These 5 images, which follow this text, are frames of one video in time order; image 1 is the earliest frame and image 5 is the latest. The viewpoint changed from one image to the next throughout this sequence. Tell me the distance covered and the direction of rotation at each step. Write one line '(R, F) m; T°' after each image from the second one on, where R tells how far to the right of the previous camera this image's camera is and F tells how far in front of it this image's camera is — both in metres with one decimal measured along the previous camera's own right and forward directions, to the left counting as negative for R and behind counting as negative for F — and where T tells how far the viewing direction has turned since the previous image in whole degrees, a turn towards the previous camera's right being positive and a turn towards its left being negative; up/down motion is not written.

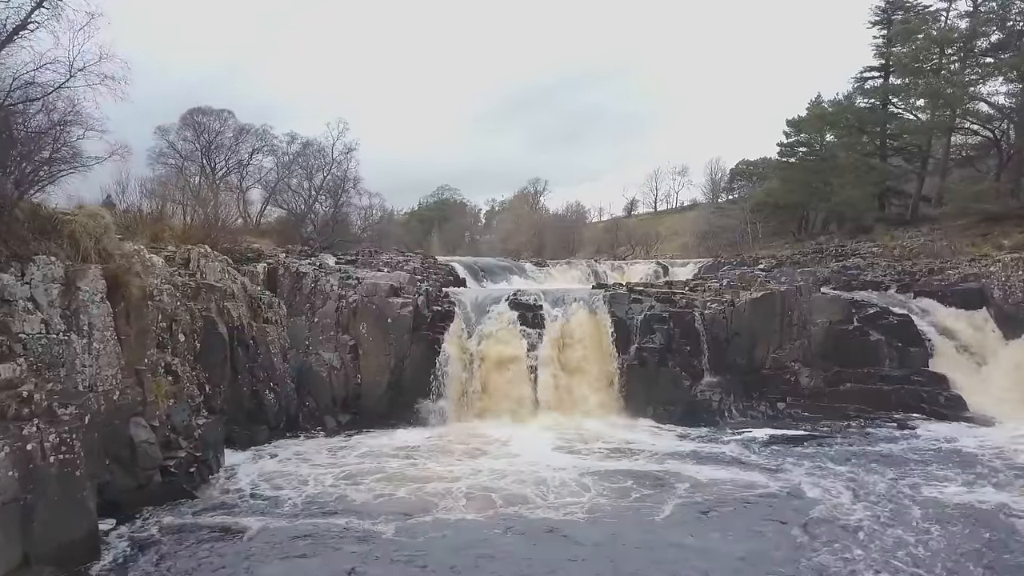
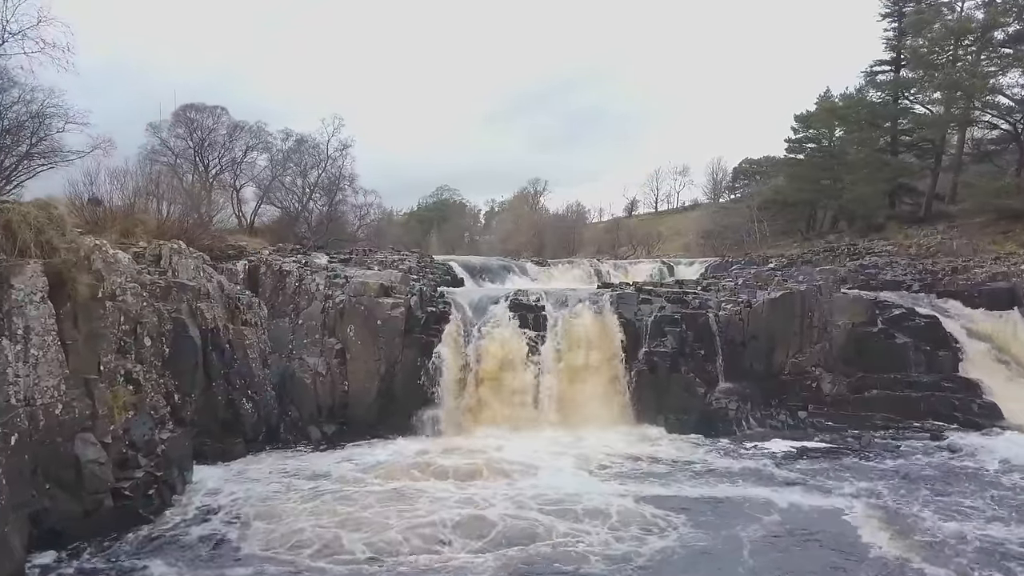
(0.0, +1.1) m; 0°
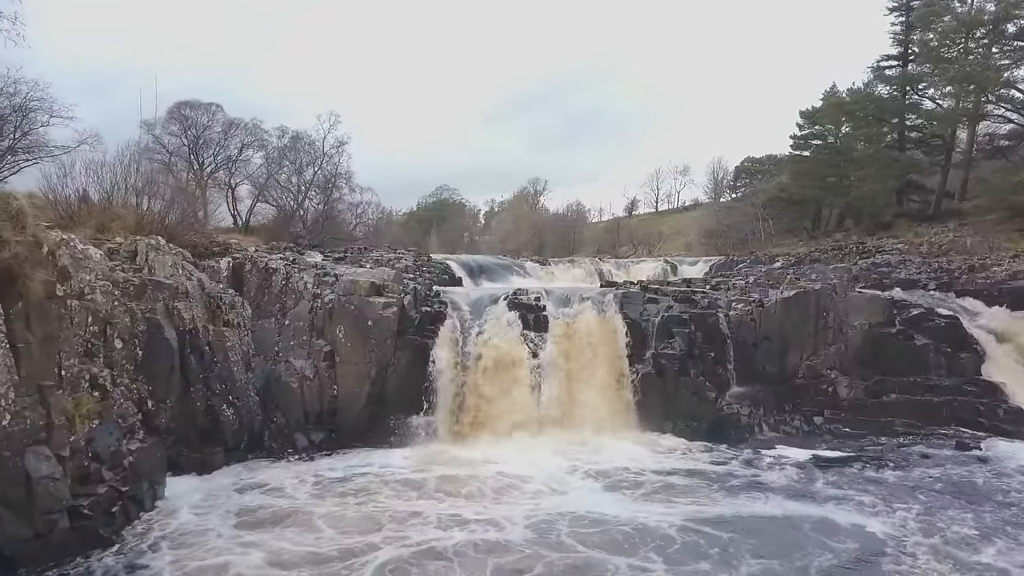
(0.0, +0.8) m; 0°
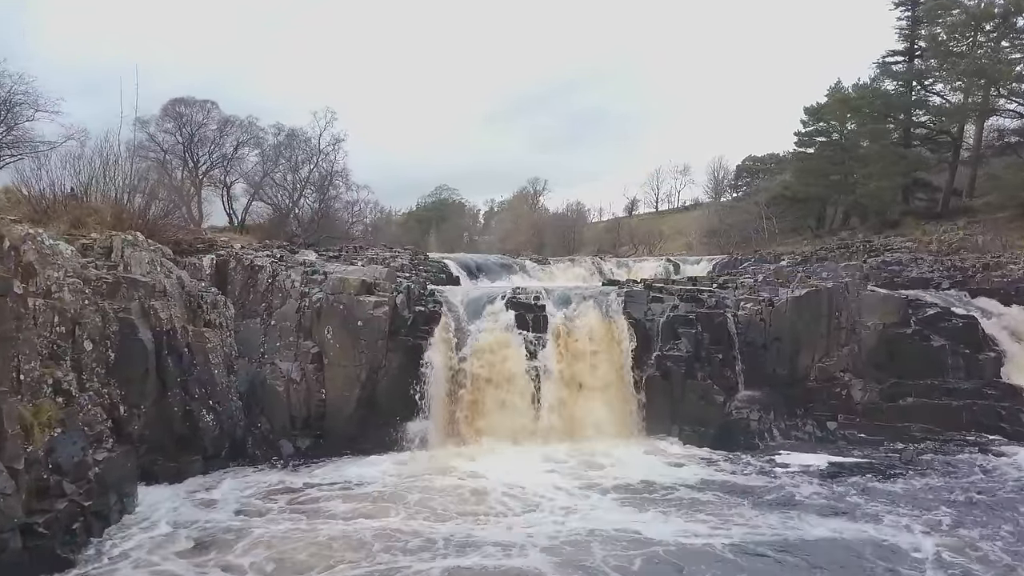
(0.0, +0.7) m; 0°
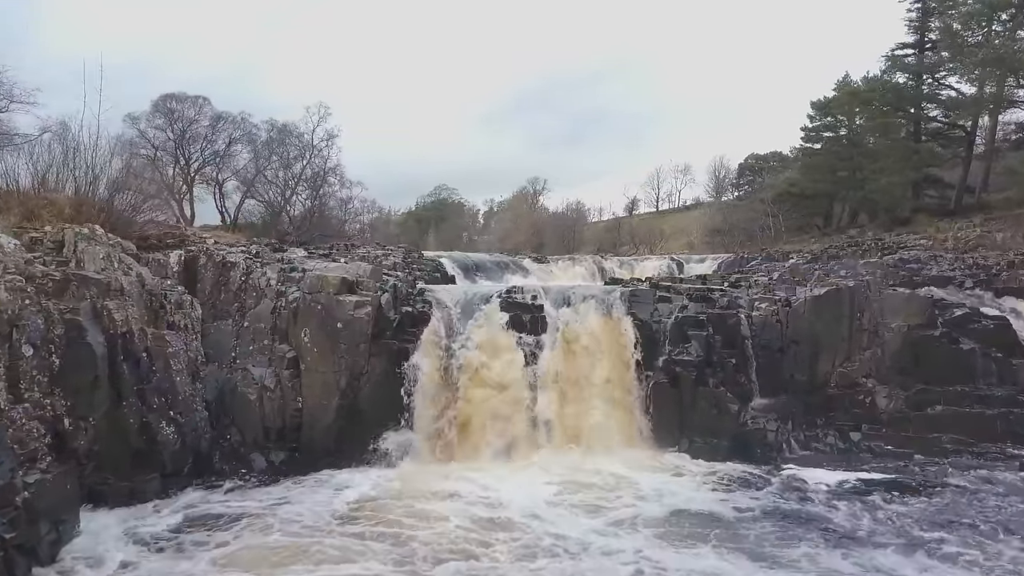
(+0.1, +1.1) m; 0°
